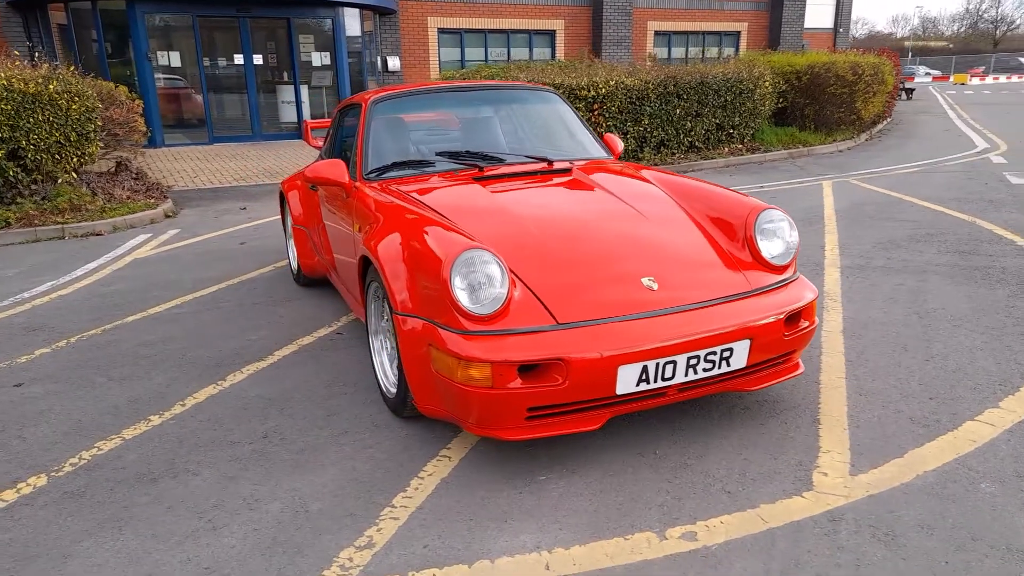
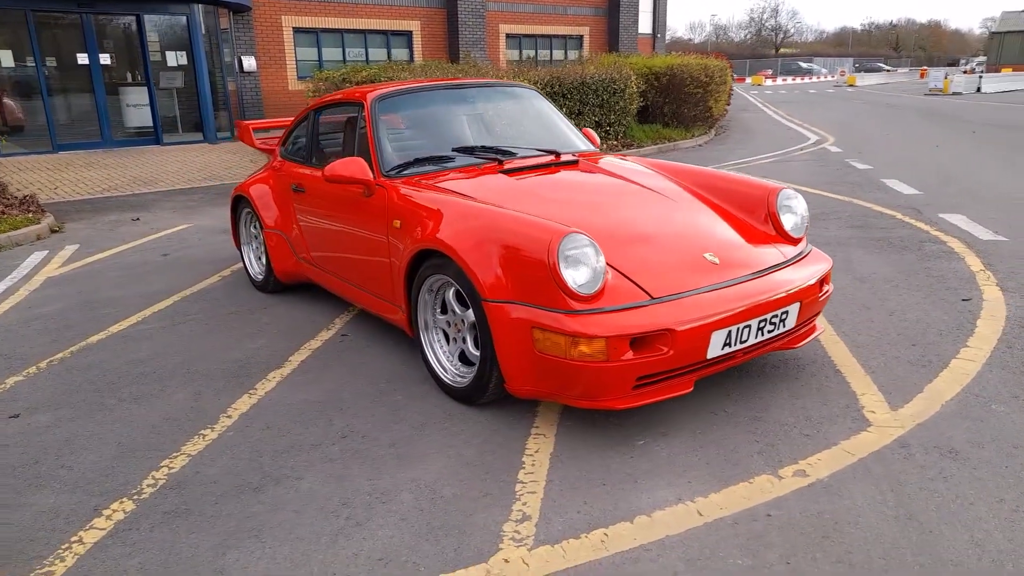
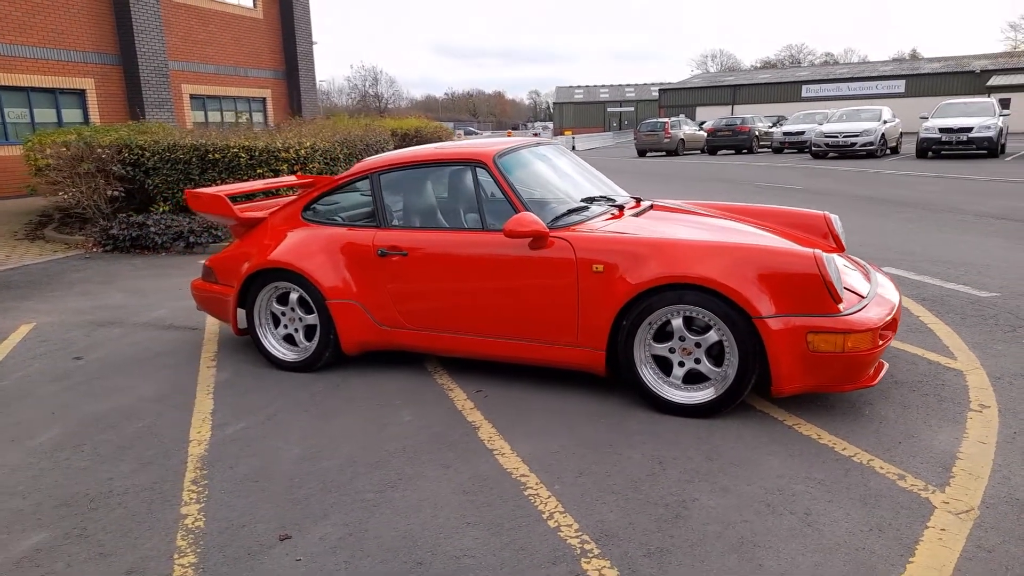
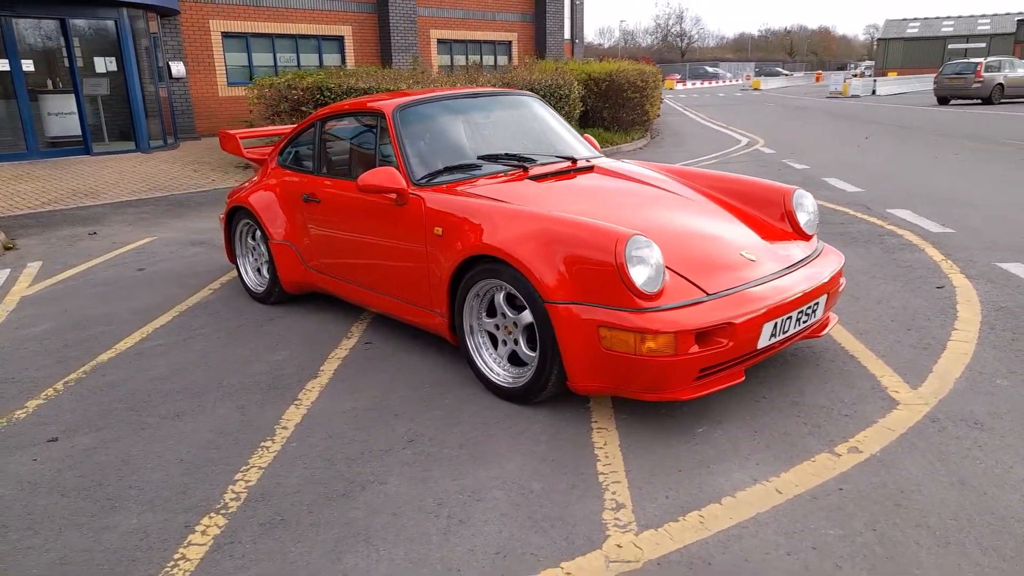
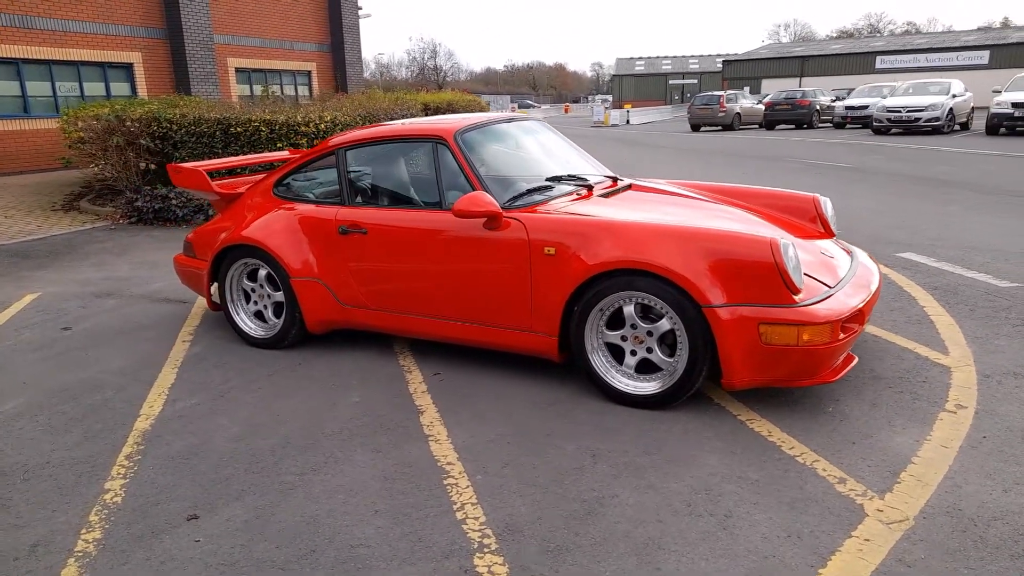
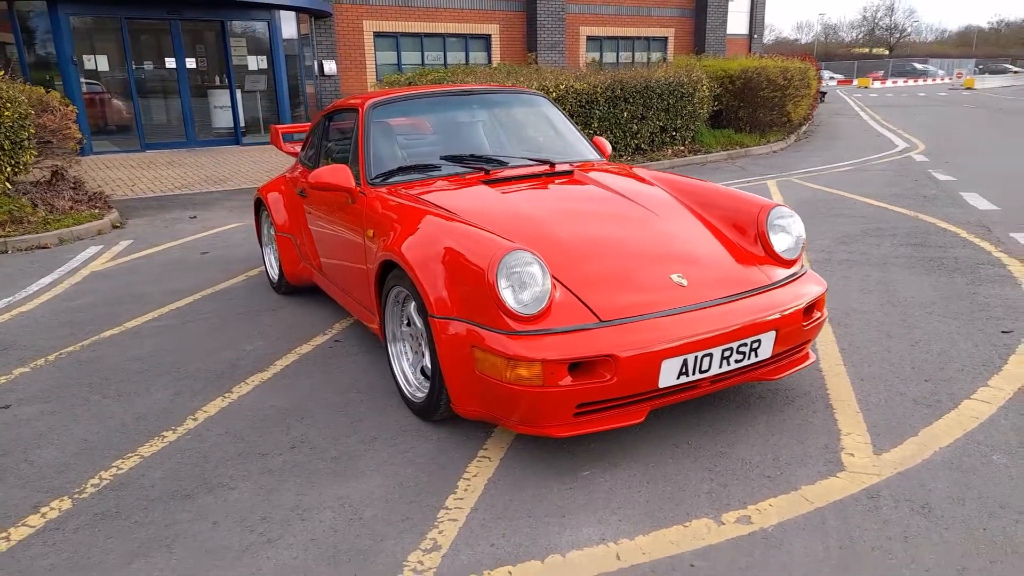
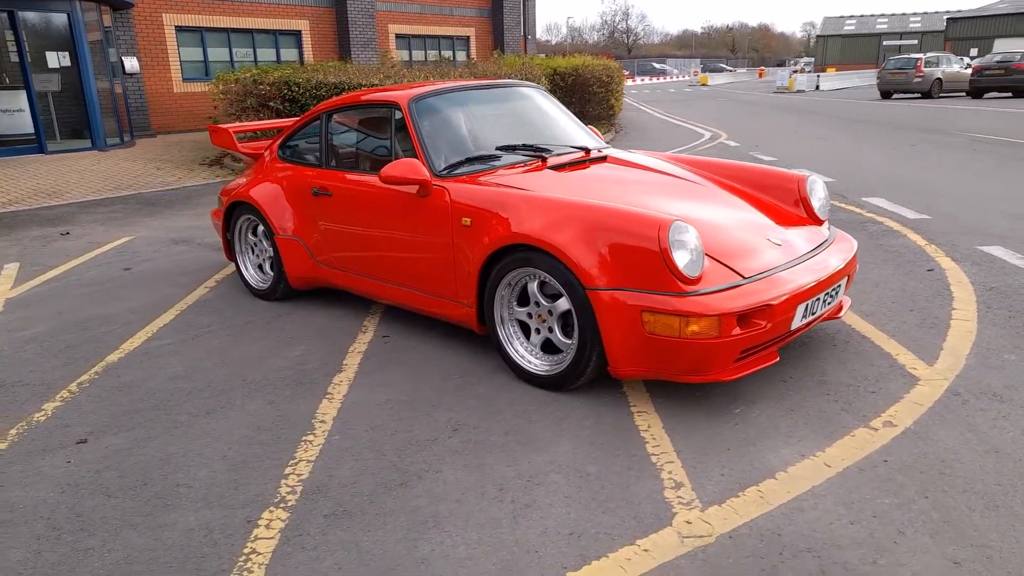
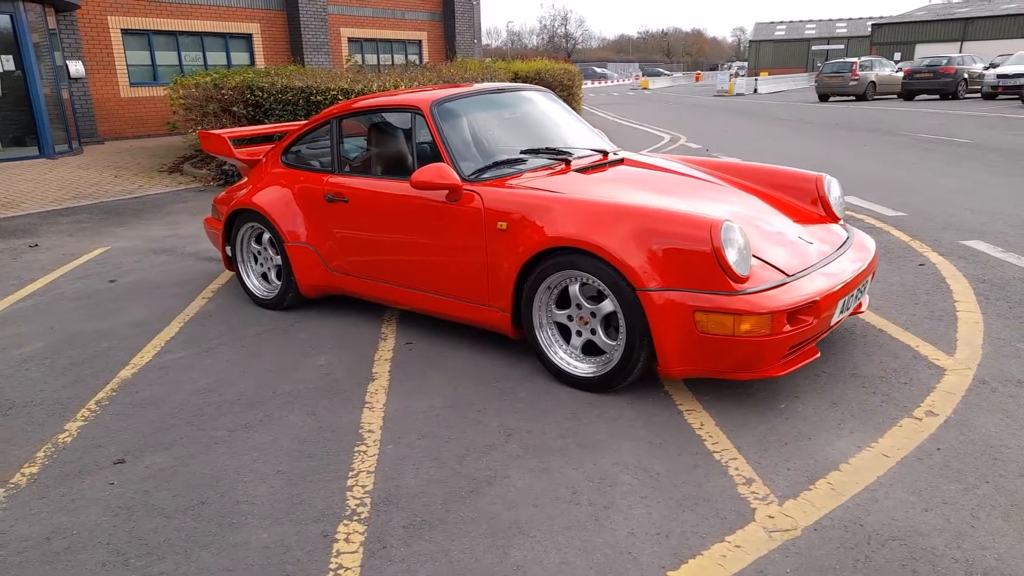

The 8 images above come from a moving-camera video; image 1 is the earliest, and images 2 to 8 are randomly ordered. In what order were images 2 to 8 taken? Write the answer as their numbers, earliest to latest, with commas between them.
6, 2, 4, 7, 8, 5, 3
